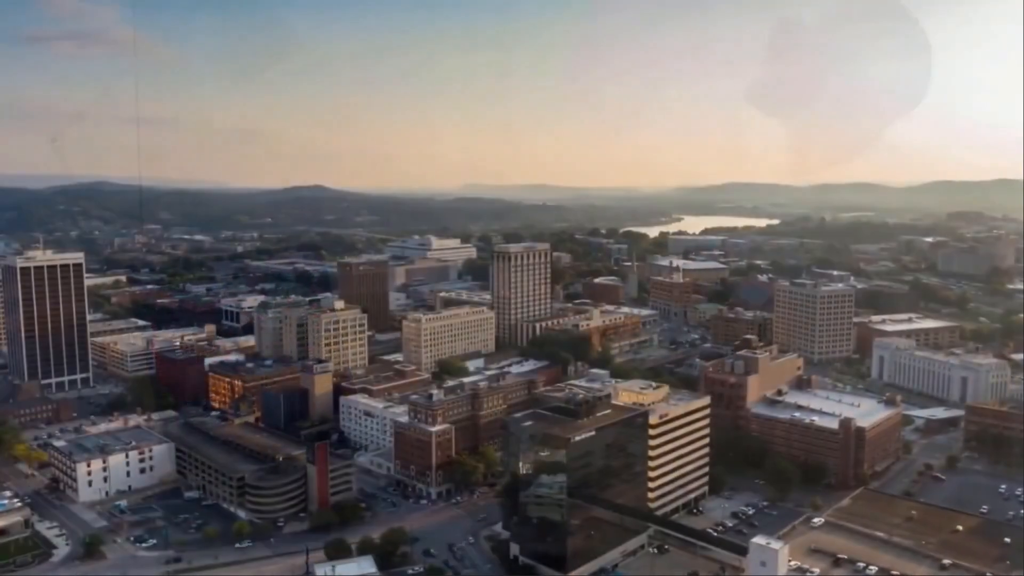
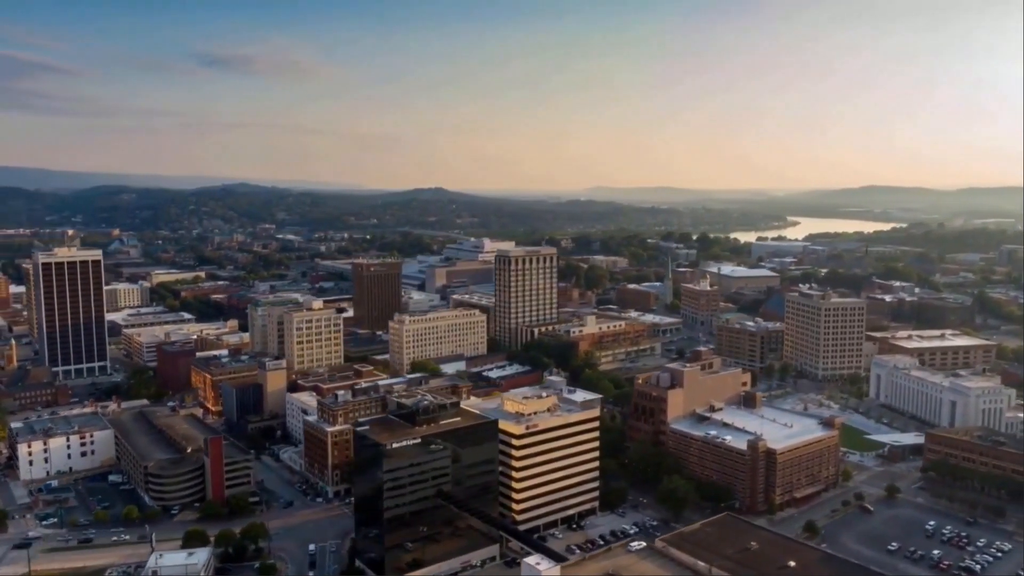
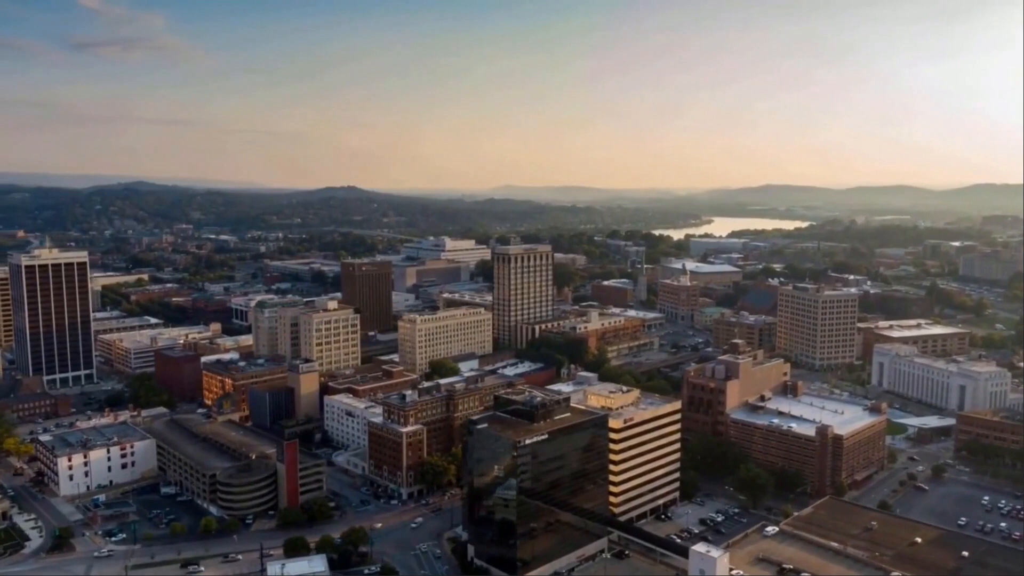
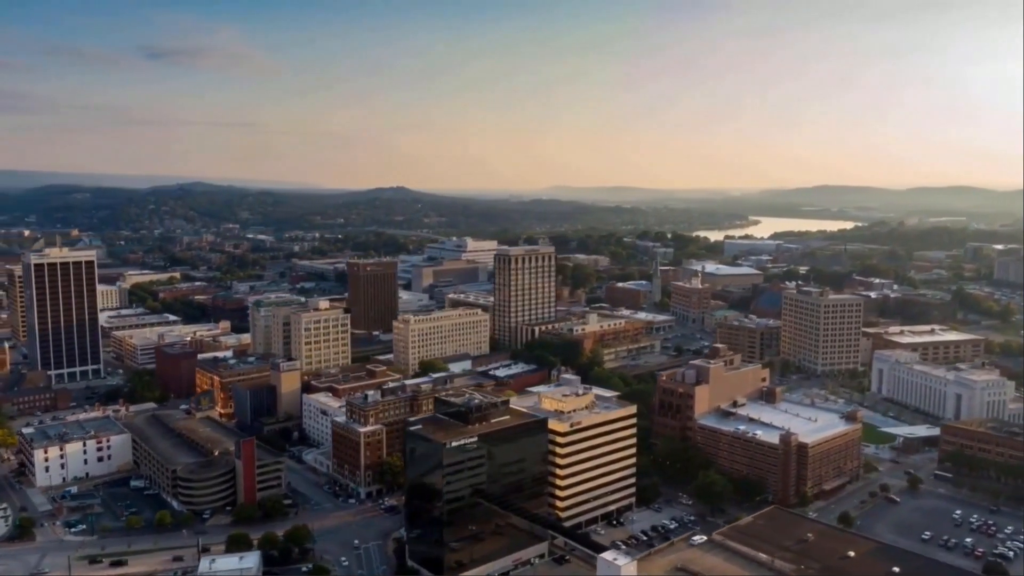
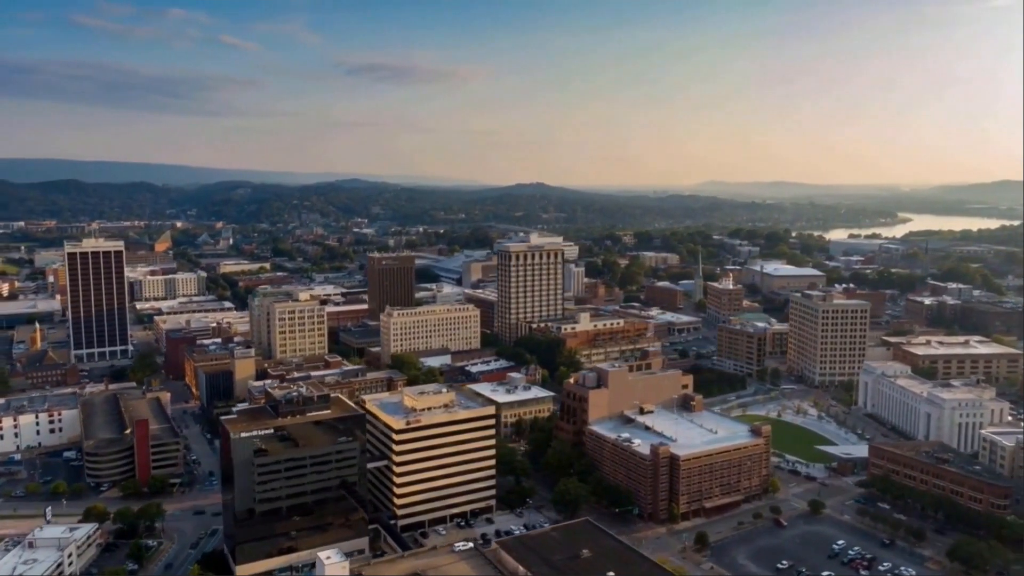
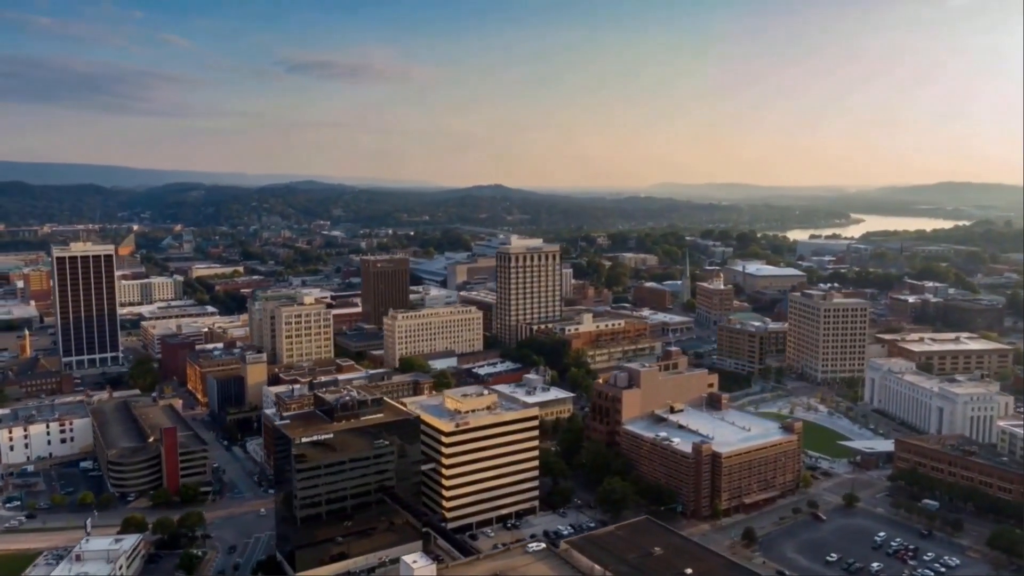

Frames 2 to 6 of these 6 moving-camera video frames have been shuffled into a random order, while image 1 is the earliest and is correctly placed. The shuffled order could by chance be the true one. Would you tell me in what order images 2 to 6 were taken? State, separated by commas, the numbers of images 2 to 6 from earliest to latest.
3, 4, 2, 6, 5
